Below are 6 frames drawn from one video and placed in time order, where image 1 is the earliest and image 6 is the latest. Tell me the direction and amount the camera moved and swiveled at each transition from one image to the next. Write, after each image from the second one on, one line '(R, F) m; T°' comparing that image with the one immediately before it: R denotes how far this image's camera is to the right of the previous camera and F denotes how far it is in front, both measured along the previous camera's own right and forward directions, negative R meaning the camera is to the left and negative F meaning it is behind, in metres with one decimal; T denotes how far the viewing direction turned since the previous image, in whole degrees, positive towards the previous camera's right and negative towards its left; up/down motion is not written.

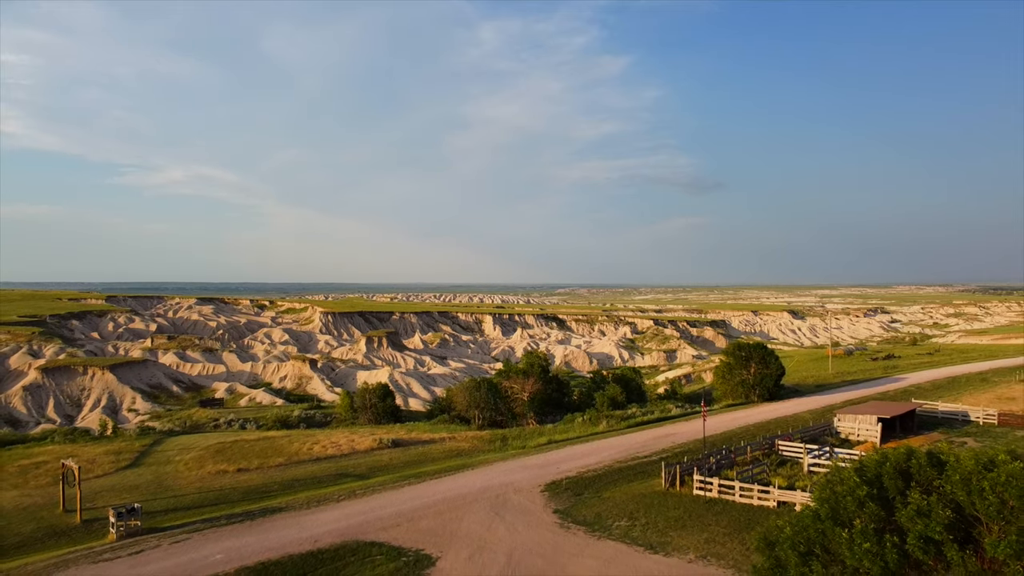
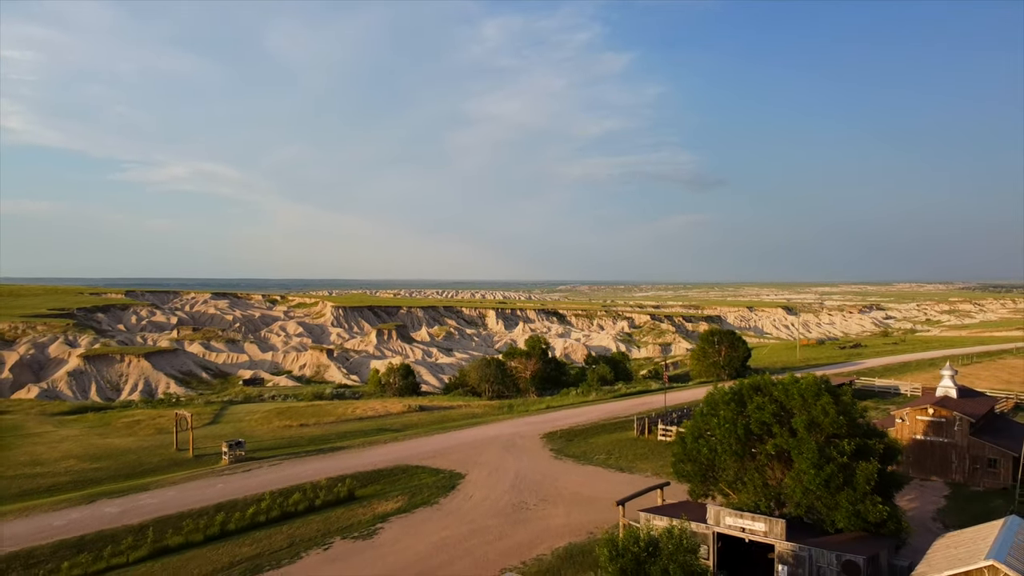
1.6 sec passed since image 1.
(-0.3, -8.1) m; 0°
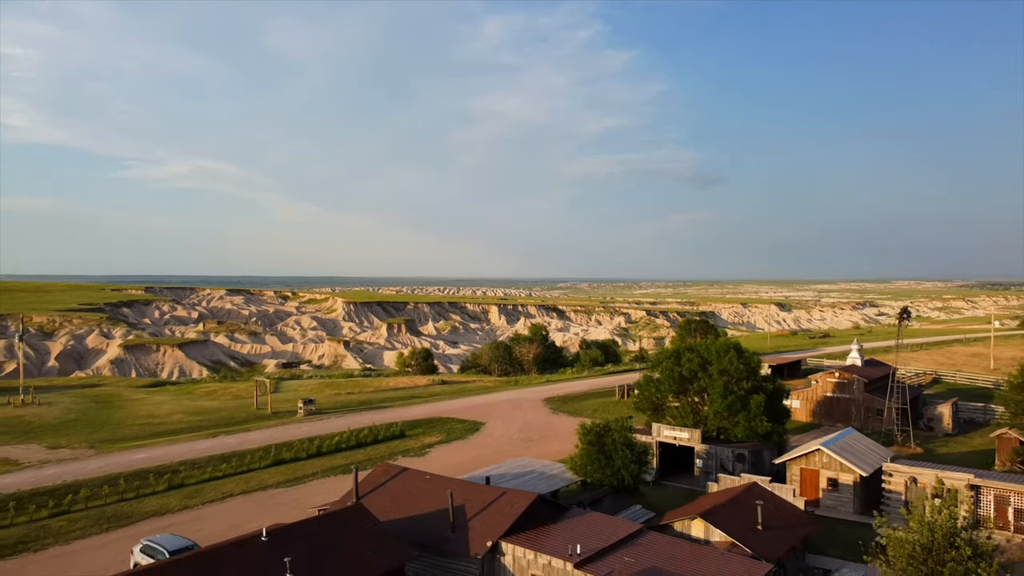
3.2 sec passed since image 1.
(-0.4, -9.4) m; 0°
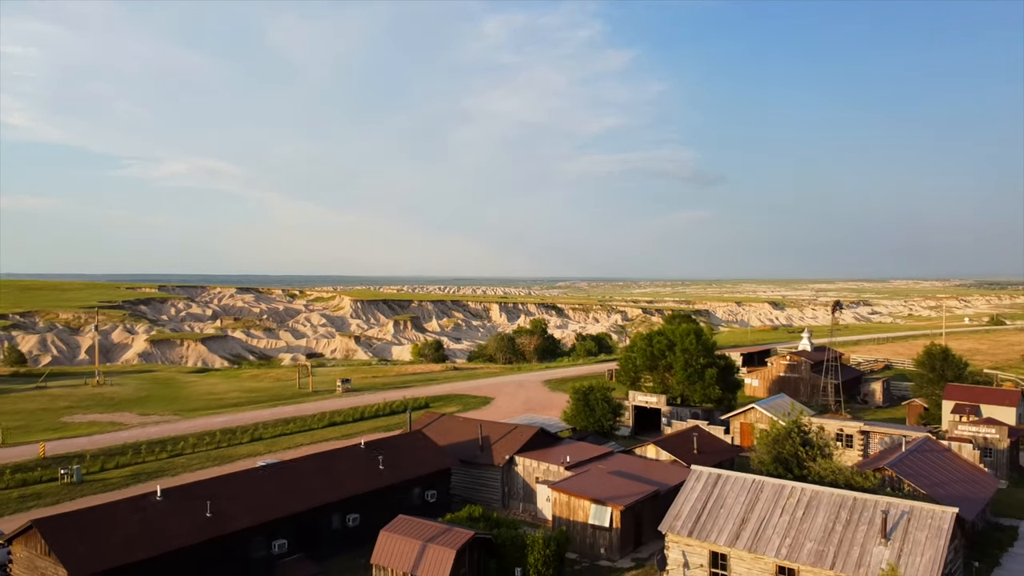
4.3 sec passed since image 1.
(-0.4, -7.6) m; 0°
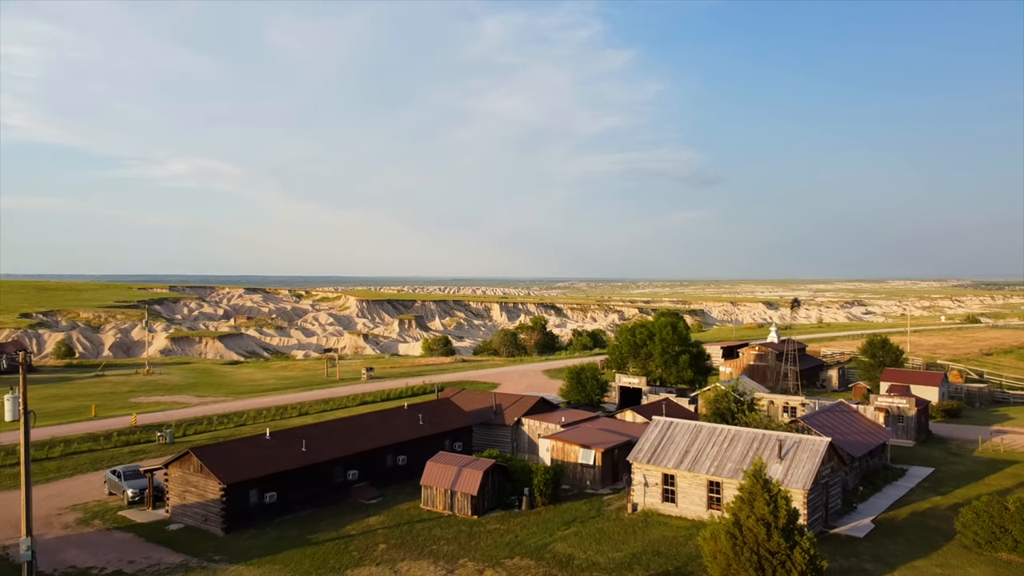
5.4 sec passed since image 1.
(-0.3, -6.7) m; 0°
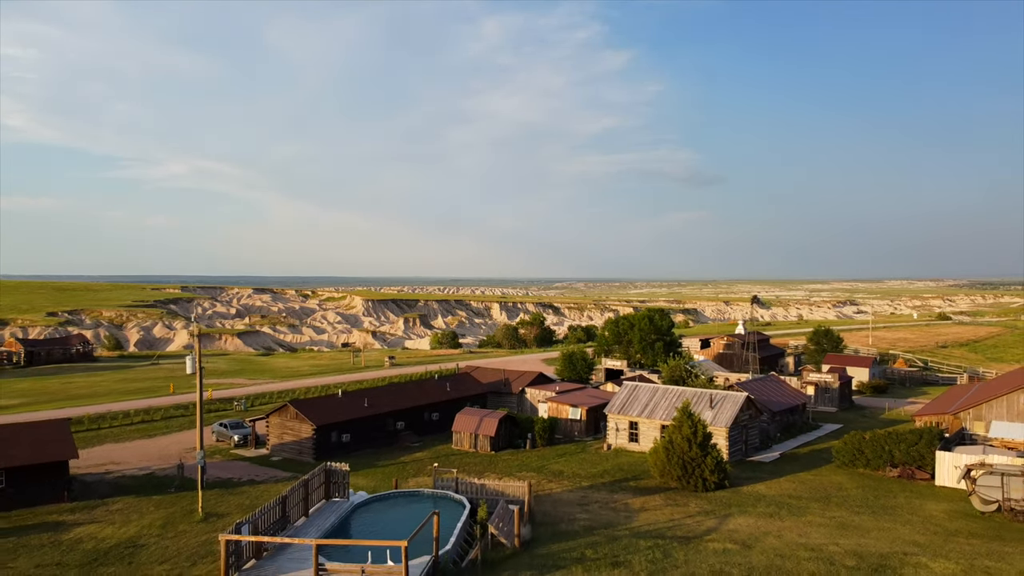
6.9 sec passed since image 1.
(-0.4, -8.6) m; 0°
